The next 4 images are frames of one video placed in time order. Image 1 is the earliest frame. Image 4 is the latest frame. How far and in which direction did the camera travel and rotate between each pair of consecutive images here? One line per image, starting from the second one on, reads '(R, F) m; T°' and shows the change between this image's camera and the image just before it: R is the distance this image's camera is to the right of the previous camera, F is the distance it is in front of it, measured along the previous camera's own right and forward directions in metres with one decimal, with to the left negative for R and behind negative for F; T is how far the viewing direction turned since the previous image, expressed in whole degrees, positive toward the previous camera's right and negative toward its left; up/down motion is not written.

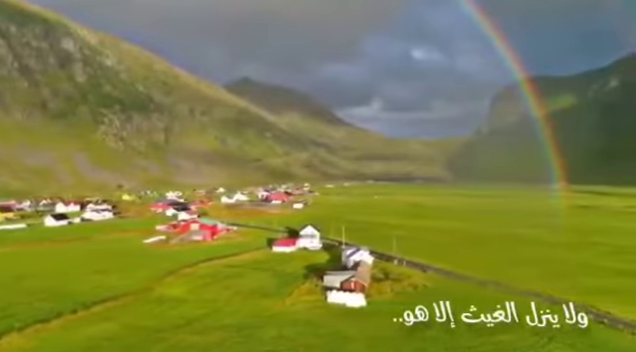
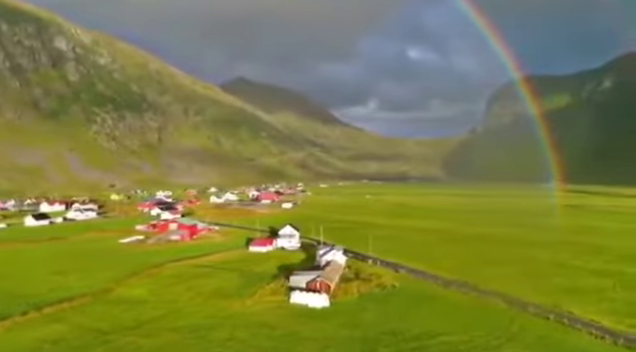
(+5.7, +1.5) m; +1°
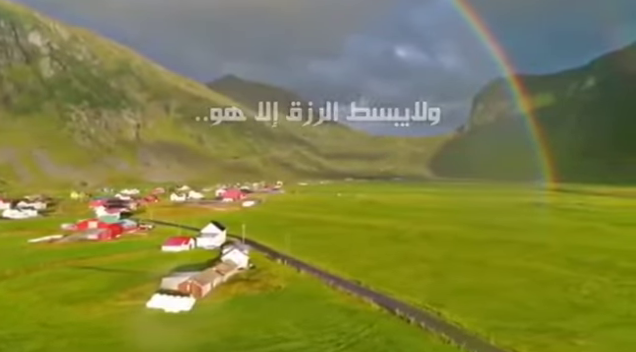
(+19.9, +6.1) m; +3°
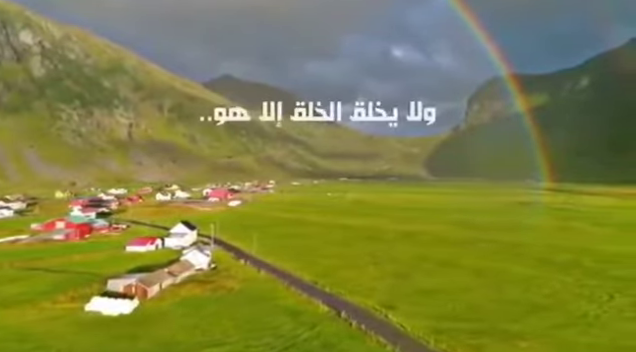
(+7.7, +2.5) m; +1°
